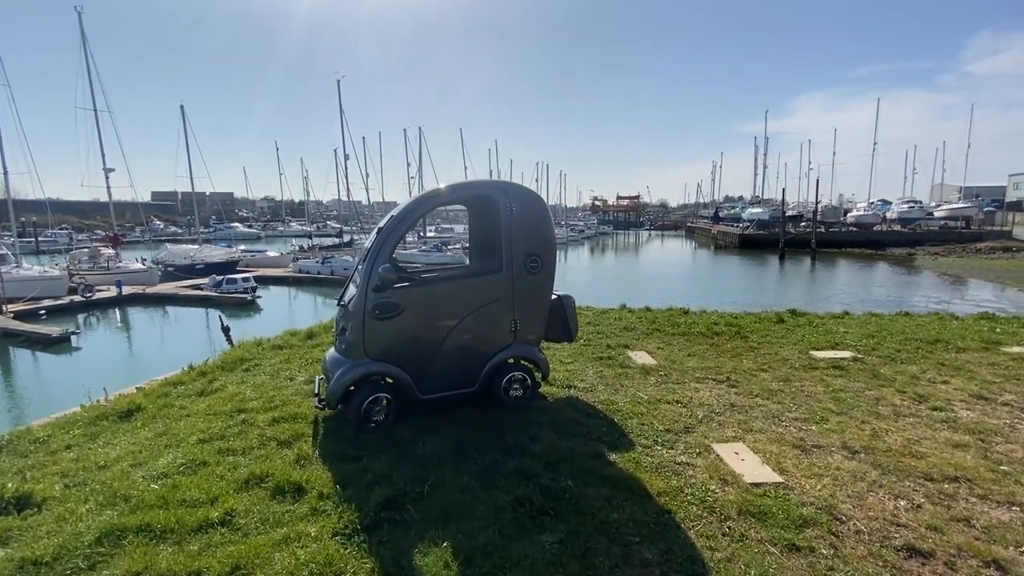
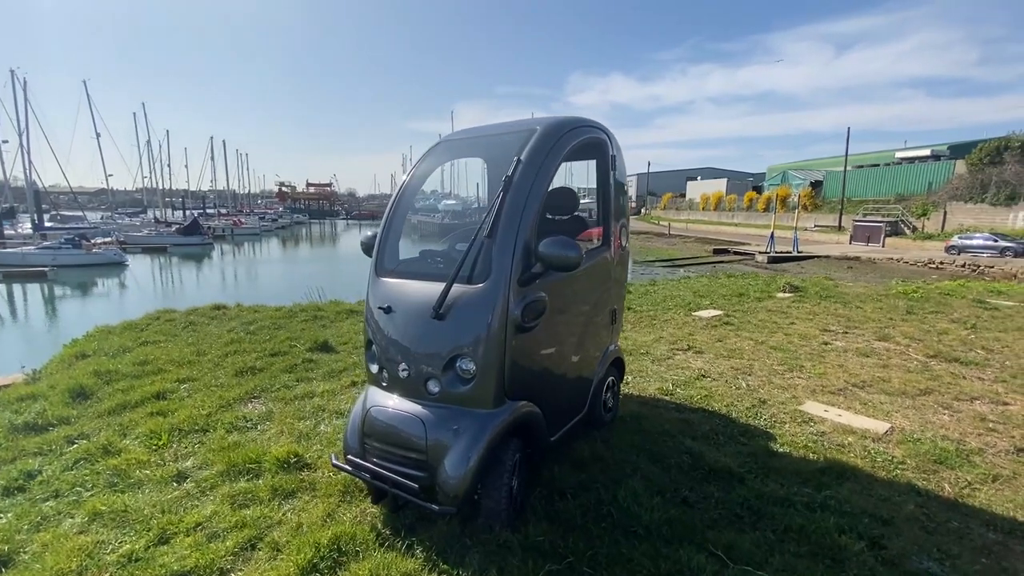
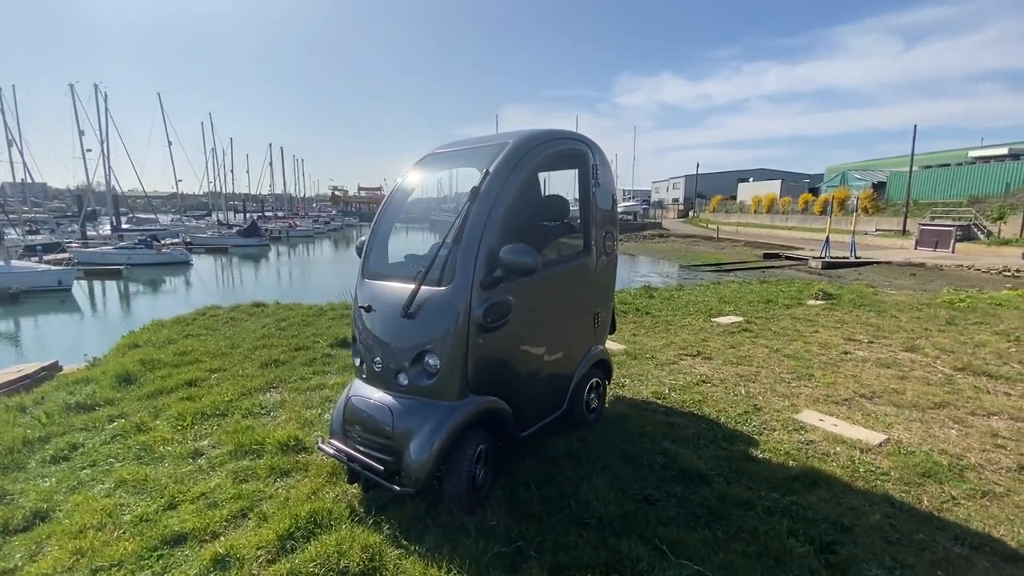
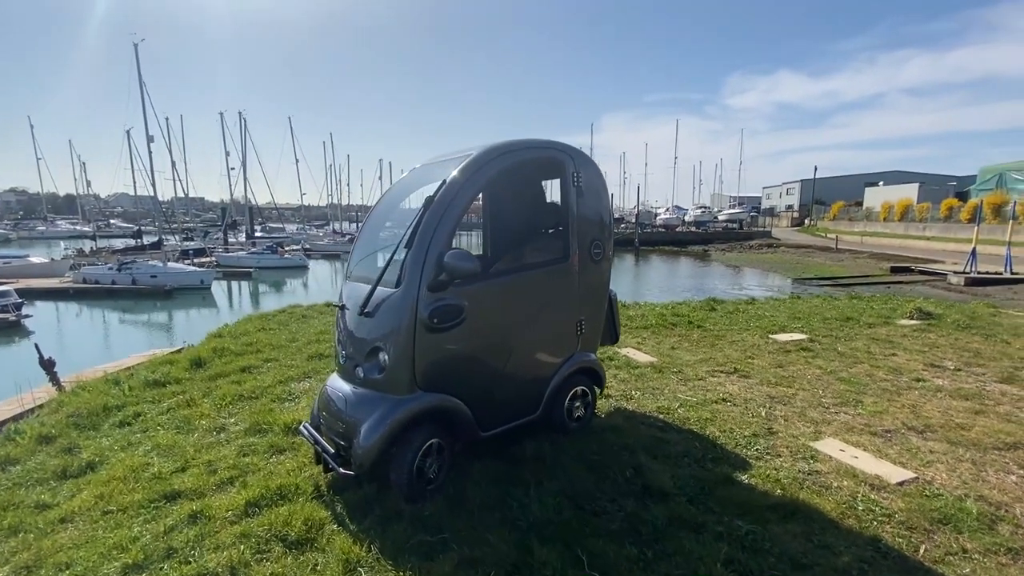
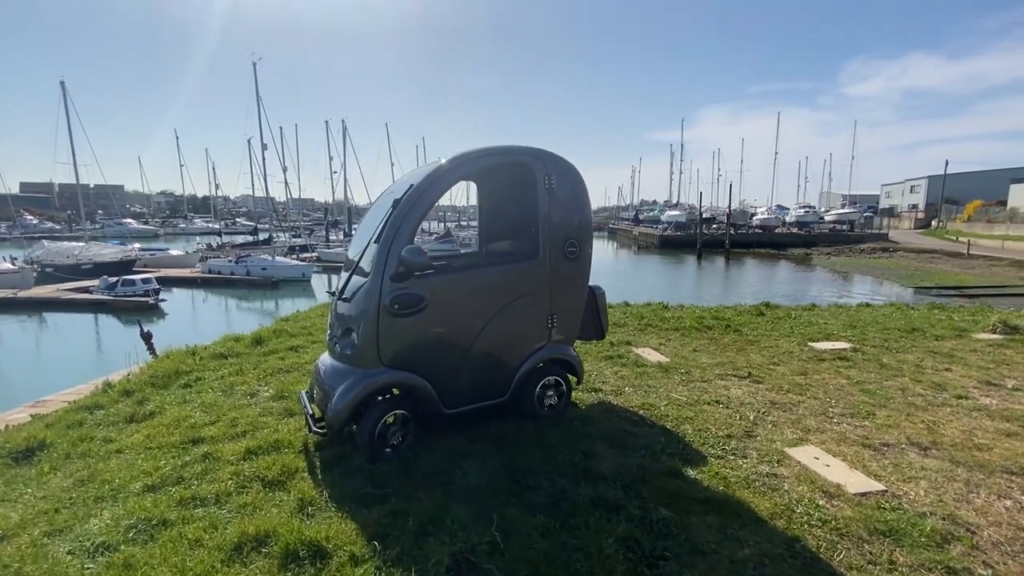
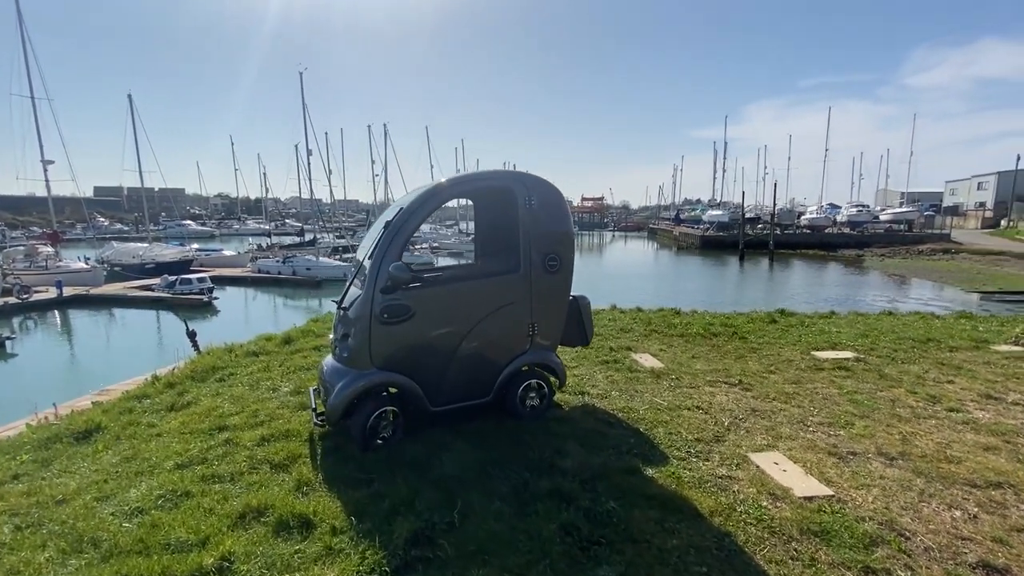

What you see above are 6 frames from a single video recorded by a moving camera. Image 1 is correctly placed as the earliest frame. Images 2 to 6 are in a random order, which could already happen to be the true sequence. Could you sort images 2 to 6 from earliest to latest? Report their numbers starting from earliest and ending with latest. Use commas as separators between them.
6, 5, 4, 3, 2
